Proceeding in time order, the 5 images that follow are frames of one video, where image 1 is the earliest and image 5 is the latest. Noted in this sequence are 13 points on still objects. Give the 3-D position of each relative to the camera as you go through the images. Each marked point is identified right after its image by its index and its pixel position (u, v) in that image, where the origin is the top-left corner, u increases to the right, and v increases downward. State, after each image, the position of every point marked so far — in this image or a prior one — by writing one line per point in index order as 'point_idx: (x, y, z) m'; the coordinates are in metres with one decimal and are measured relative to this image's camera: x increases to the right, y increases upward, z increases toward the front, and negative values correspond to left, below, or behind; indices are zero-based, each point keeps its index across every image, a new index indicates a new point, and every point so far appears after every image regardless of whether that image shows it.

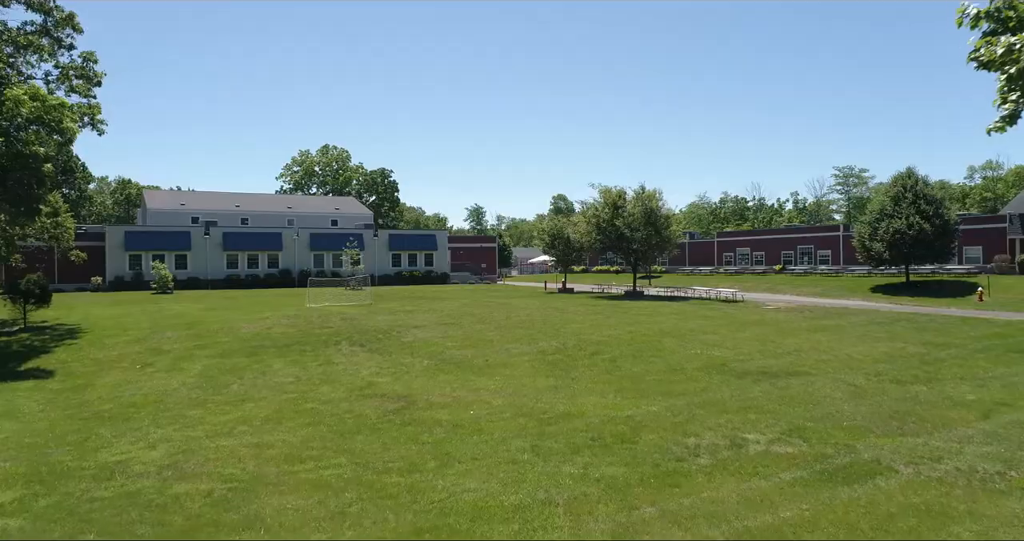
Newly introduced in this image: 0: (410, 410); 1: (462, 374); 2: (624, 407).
0: (-1.8, -2.5, +12.1) m
1: (-1.2, -2.4, +15.8) m
2: (+1.9, -2.4, +11.7) m
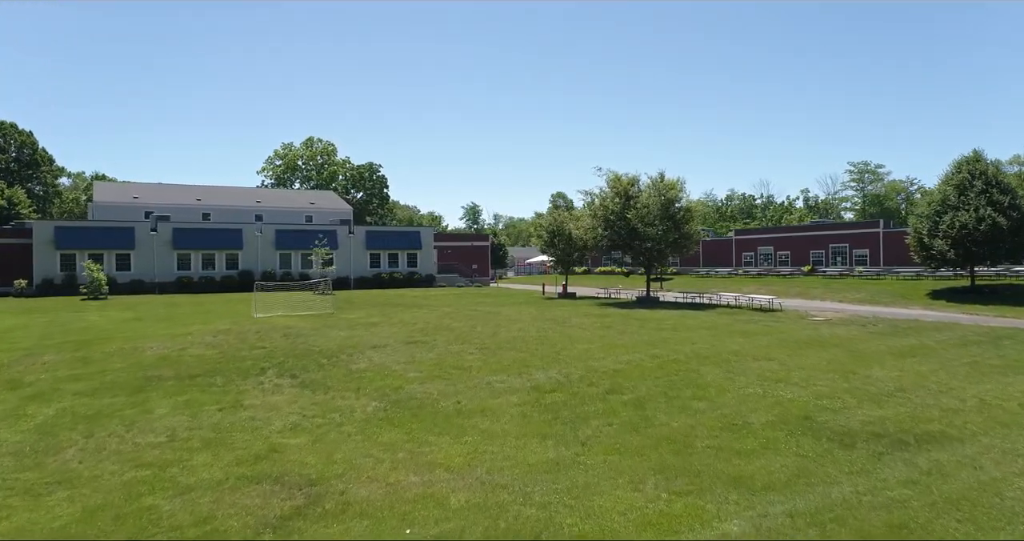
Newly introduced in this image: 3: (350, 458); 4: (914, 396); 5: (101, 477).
0: (-2.1, -2.6, +7.0) m
1: (-1.5, -2.5, +10.6) m
2: (+1.6, -2.4, +6.6) m
3: (-2.2, -2.6, +9.4) m
4: (+6.9, -2.1, +11.7) m
5: (-5.4, -2.7, +9.0) m
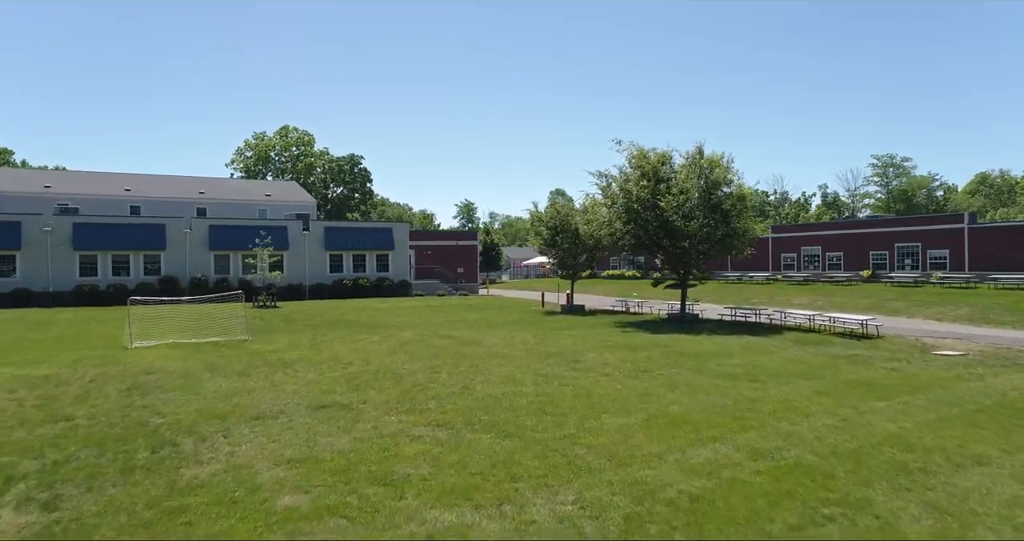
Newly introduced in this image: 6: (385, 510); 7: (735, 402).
0: (-2.4, -2.9, -0.3) m
1: (-1.8, -2.8, +3.4) m
2: (+1.3, -2.7, -0.7) m
3: (-2.5, -2.8, +2.1) m
4: (+6.6, -2.4, +4.4) m
5: (-5.7, -3.0, +1.7) m
6: (-1.4, -2.5, +7.1) m
7: (+3.5, -2.0, +10.6) m
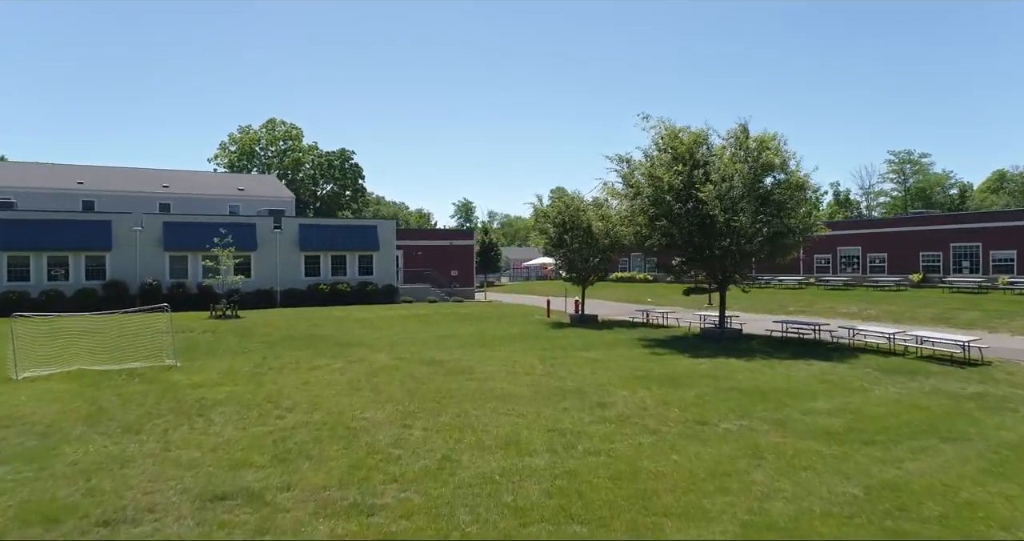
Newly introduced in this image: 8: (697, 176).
0: (-2.4, -3.0, -4.2) m
1: (-1.7, -2.9, -0.5) m
2: (+1.4, -2.8, -4.6) m
3: (-2.5, -3.0, -1.8) m
4: (+6.7, -2.5, +0.5) m
5: (-5.7, -3.1, -2.2) m
6: (-1.3, -2.6, +3.2) m
7: (+3.5, -2.2, +6.7) m
8: (+4.6, +2.3, +17.1) m
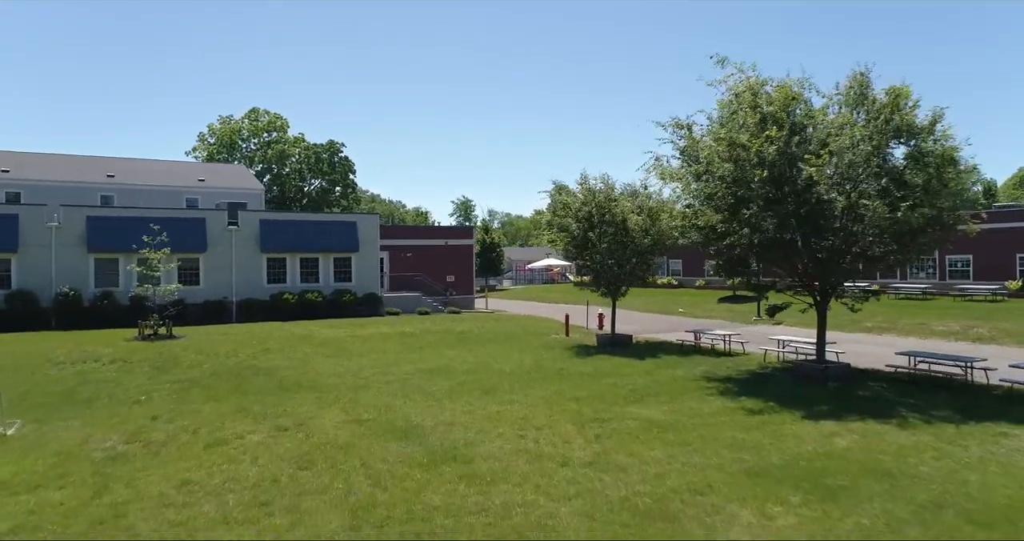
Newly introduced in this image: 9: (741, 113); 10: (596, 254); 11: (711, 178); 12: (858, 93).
0: (-2.1, -3.2, -9.3) m
1: (-1.5, -3.1, -5.6) m
2: (+1.6, -3.0, -9.7) m
3: (-2.2, -3.2, -6.9) m
4: (+7.0, -2.7, -4.6) m
5: (-5.4, -3.3, -7.3) m
6: (-1.0, -2.8, -1.9) m
7: (+3.8, -2.4, +1.7) m
8: (+4.9, +2.2, +12.0) m
9: (+4.1, +2.8, +12.7) m
10: (+2.3, +0.5, +18.0) m
11: (+3.6, +1.7, +12.7) m
12: (+6.0, +3.2, +12.2) m
